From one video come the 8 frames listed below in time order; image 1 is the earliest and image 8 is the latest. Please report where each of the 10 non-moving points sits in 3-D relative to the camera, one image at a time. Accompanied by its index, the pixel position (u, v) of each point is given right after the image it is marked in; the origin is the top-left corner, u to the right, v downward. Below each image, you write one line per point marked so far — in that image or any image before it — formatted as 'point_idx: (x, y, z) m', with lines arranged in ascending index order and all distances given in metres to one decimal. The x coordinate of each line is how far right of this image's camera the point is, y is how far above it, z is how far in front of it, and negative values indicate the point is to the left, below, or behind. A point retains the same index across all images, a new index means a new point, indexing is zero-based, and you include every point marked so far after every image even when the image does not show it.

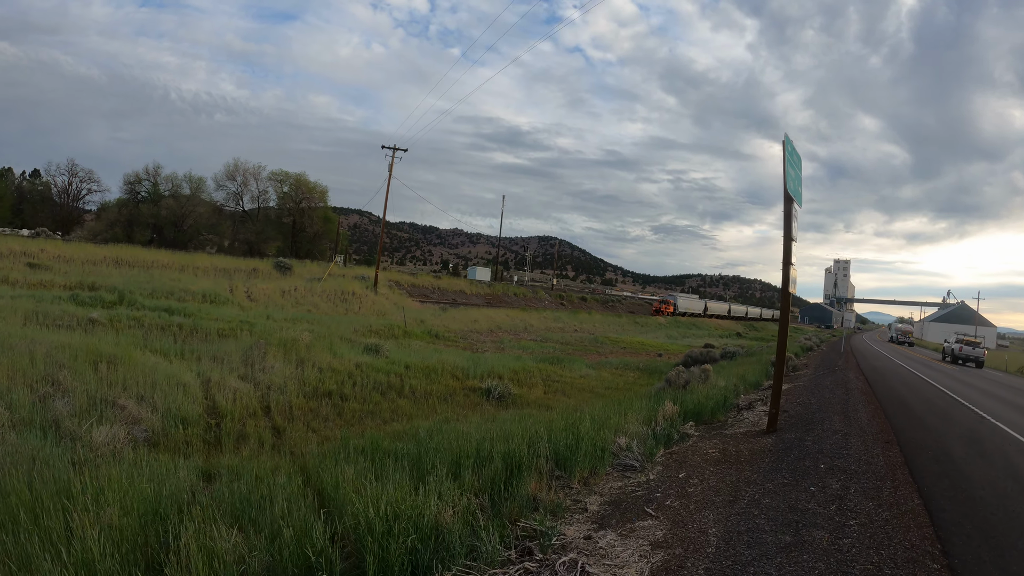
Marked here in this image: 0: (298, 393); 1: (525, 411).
0: (-5.5, -2.4, +13.3) m
1: (+0.1, -2.6, +11.9) m
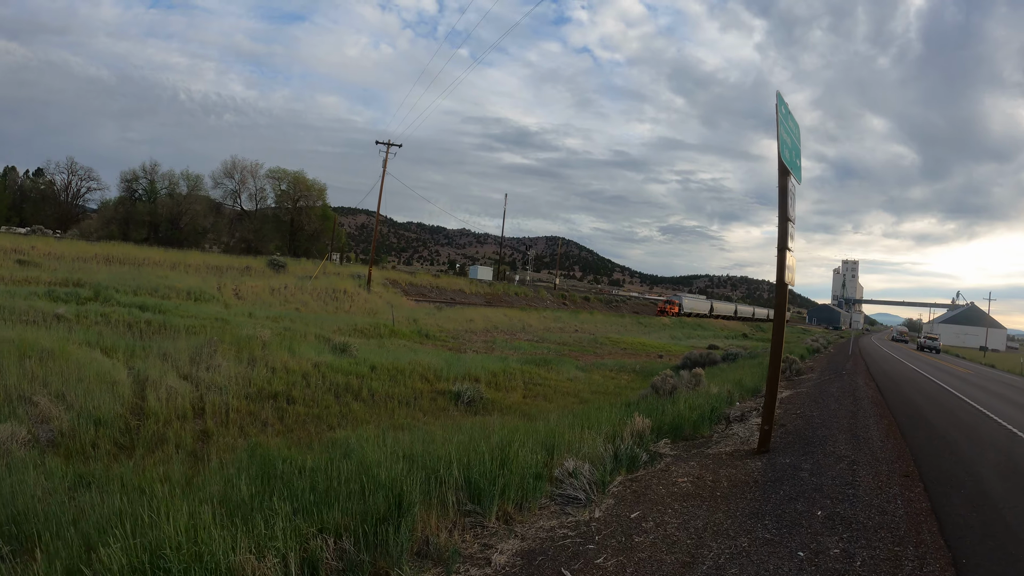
0: (-6.1, -2.2, +12.2) m
1: (-0.6, -2.4, +10.7) m
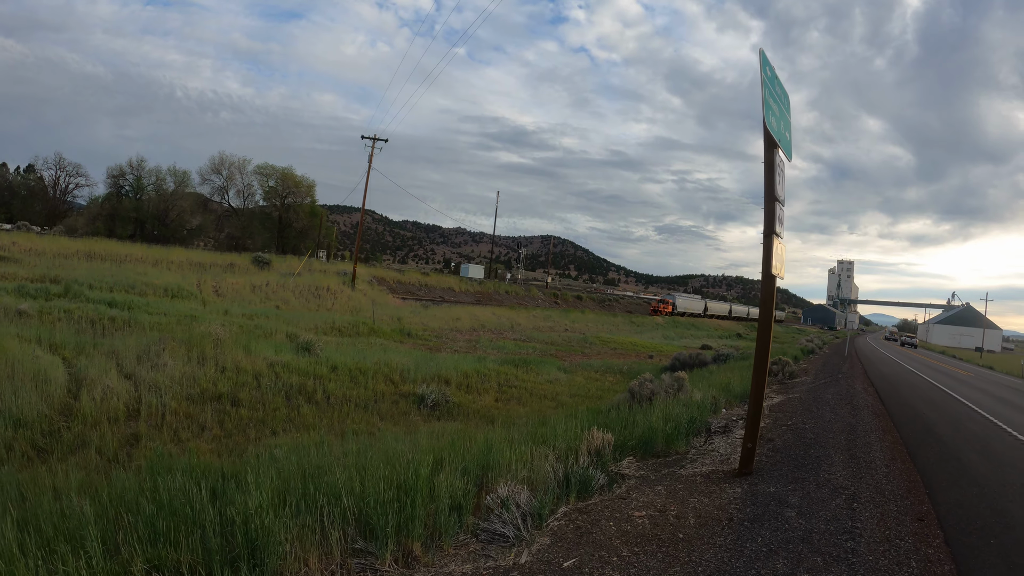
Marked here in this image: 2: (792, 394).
0: (-6.7, -2.1, +11.3) m
1: (-1.2, -2.3, +9.8) m
2: (+5.8, -2.3, +11.6) m
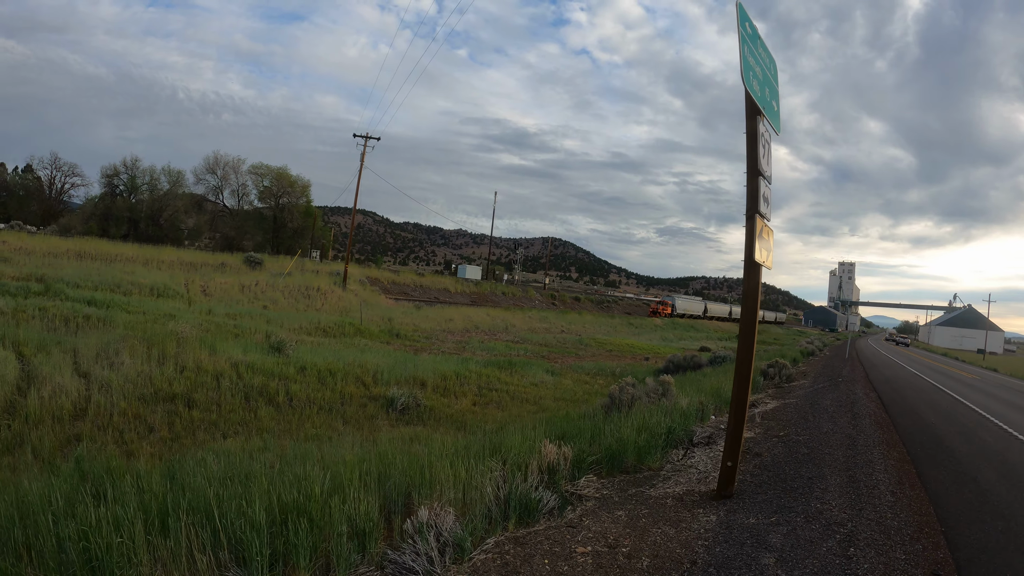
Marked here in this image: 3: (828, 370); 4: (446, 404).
0: (-7.1, -2.0, +10.6) m
1: (-1.6, -2.3, +9.1) m
2: (+5.4, -2.2, +10.8) m
3: (+11.2, -2.9, +19.7) m
4: (-1.3, -2.3, +11.0) m
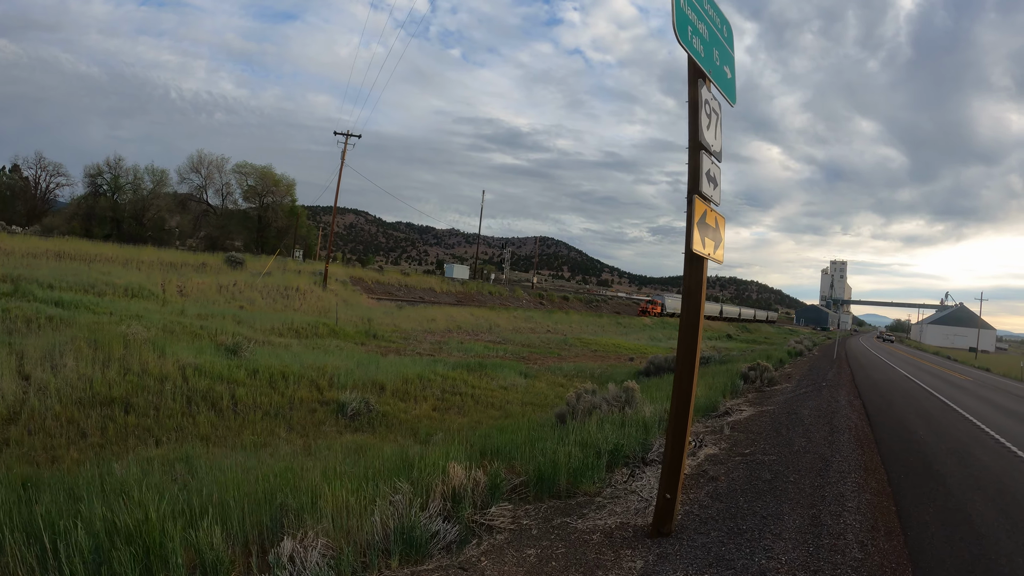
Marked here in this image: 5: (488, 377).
0: (-7.8, -2.0, +9.8) m
1: (-2.3, -2.2, +8.4) m
2: (+4.7, -2.2, +10.2) m
3: (+10.4, -2.9, +19.1) m
4: (-2.0, -2.3, +10.3) m
5: (-0.6, -2.3, +14.1) m
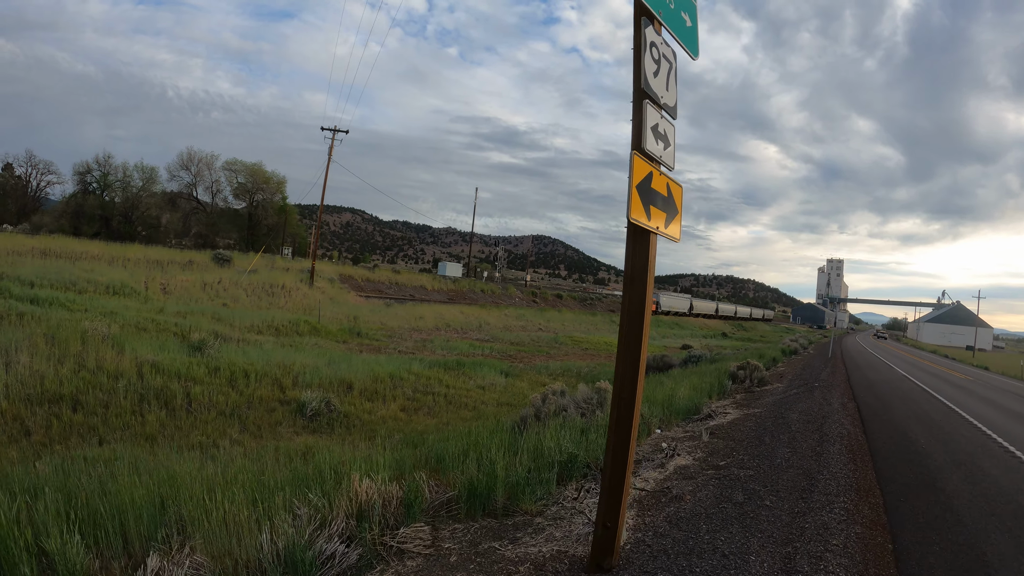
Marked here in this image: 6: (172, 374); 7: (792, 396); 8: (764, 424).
0: (-8.3, -1.9, +9.2) m
1: (-2.8, -2.1, +7.7) m
2: (+4.2, -2.0, +9.6) m
3: (+9.9, -2.7, +18.5) m
4: (-2.5, -2.2, +9.7) m
5: (-1.1, -2.1, +13.5) m
6: (-6.7, -1.7, +11.0) m
7: (+6.0, -2.3, +11.7) m
8: (+3.6, -1.9, +7.9) m
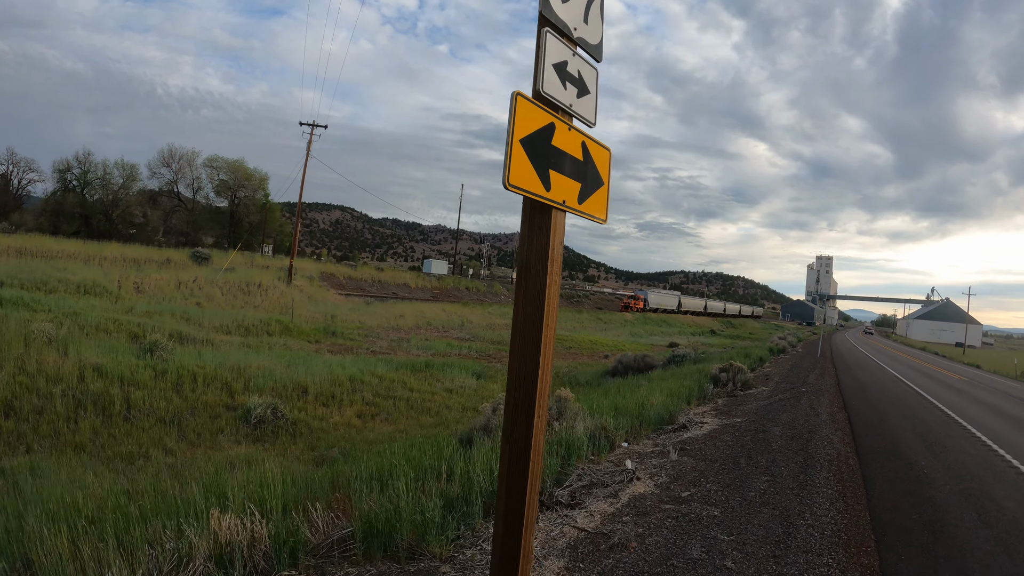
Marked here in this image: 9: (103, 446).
0: (-8.9, -1.9, +8.4) m
1: (-3.3, -2.1, +7.1) m
2: (+3.6, -2.0, +9.1) m
3: (+9.1, -2.6, +18.1) m
4: (-3.1, -2.1, +9.1) m
5: (-1.8, -2.1, +12.8) m
6: (-7.3, -1.7, +10.3) m
7: (+5.3, -2.2, +11.2) m
8: (+3.0, -1.9, +7.3) m
9: (-5.7, -2.2, +7.6) m
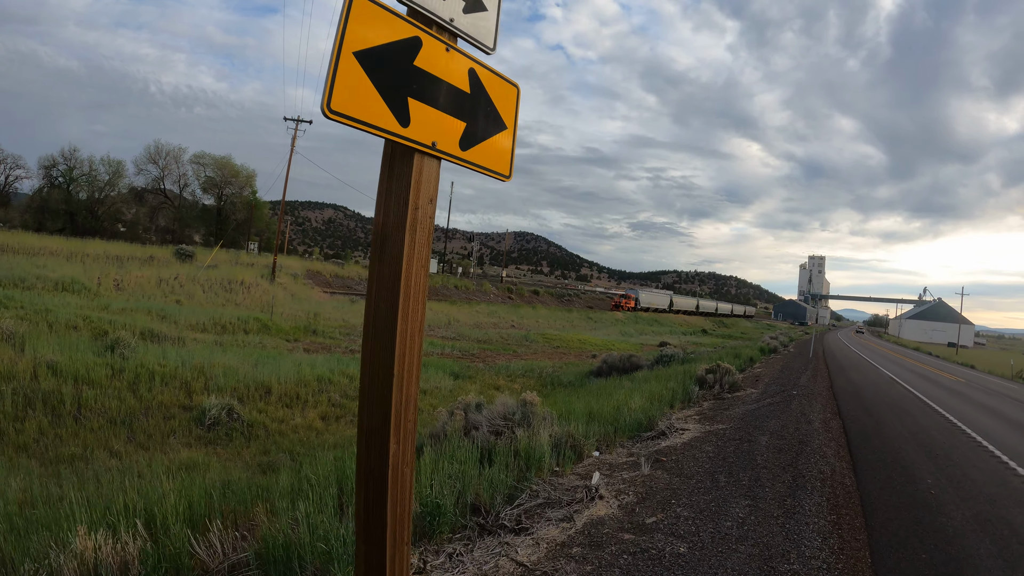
0: (-9.3, -1.8, +7.9) m
1: (-3.8, -2.0, +6.6) m
2: (+3.1, -1.9, +8.7) m
3: (+8.6, -2.6, +17.8) m
4: (-3.6, -2.0, +8.6) m
5: (-2.3, -2.0, +12.4) m
6: (-7.8, -1.6, +9.8) m
7: (+4.8, -2.1, +10.8) m
8: (+2.6, -1.8, +6.9) m
9: (-6.1, -2.1, +7.1) m
